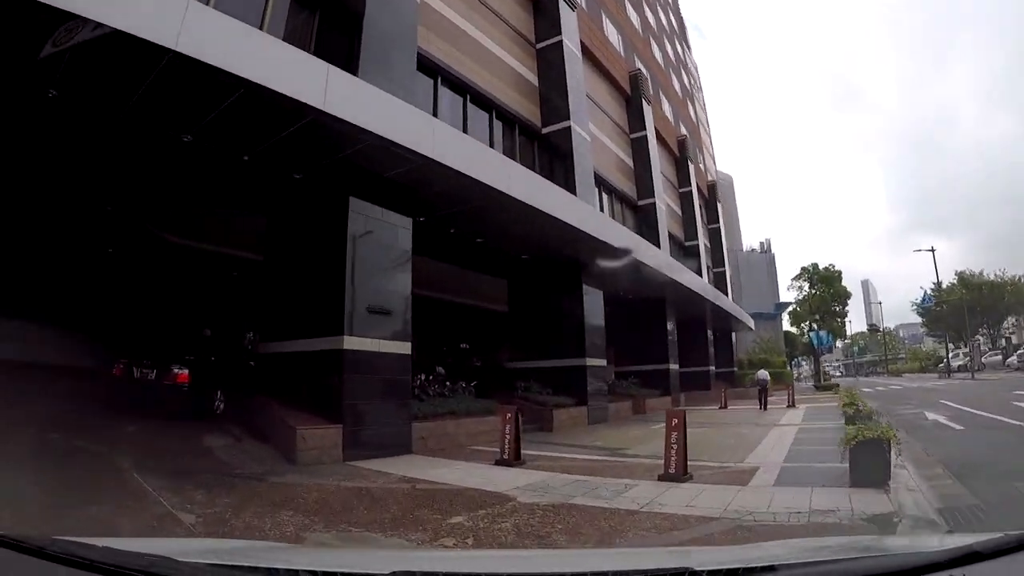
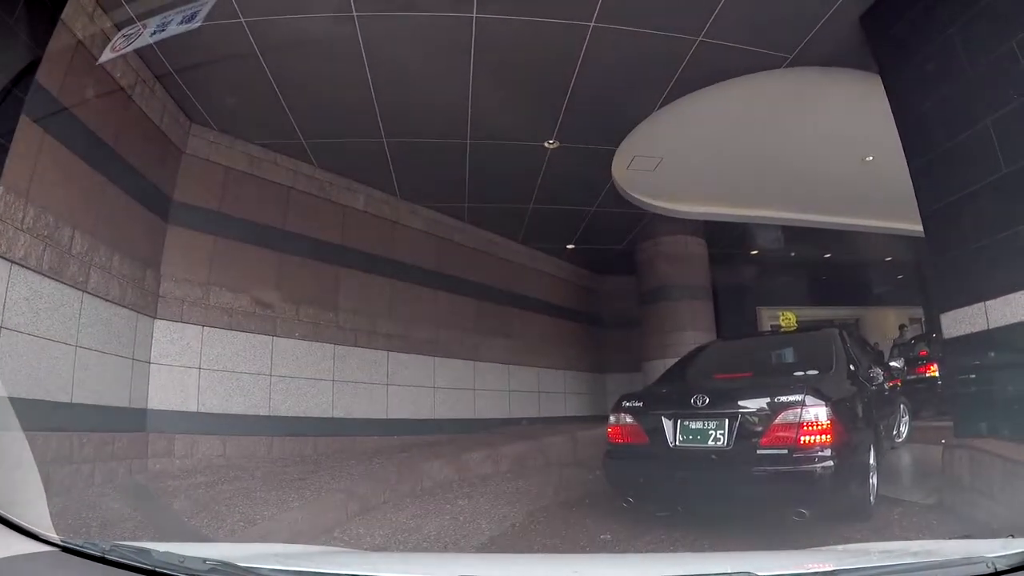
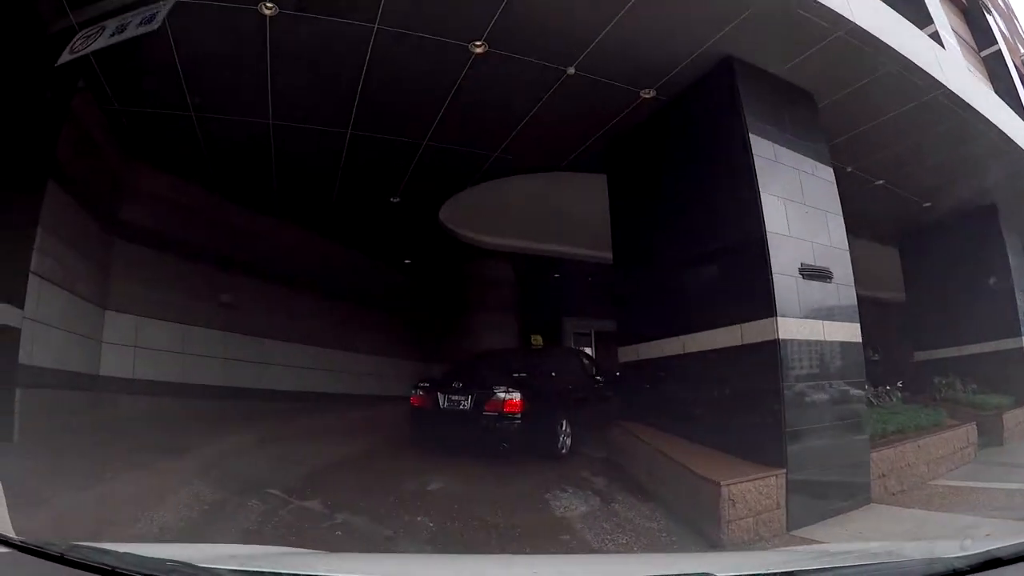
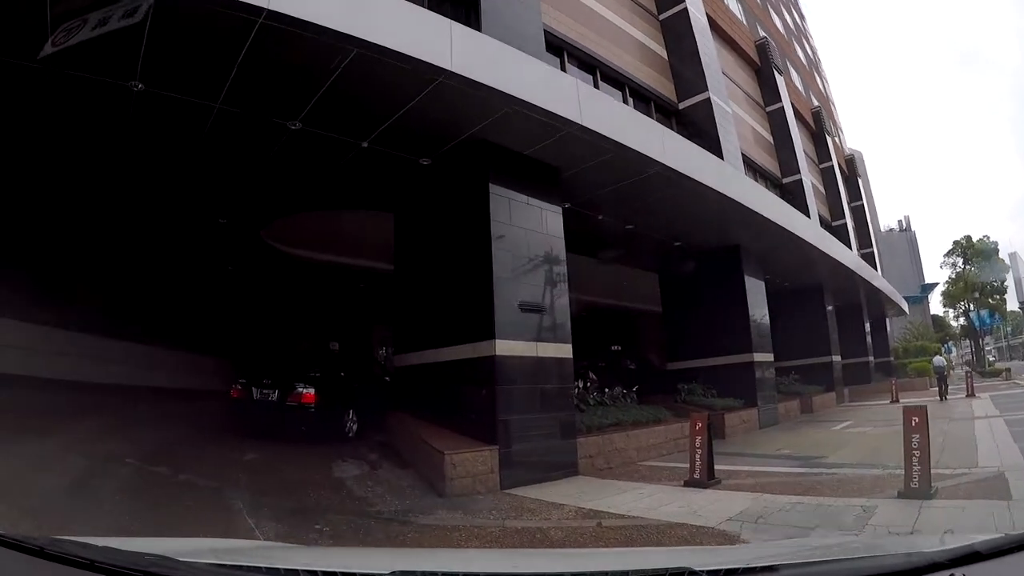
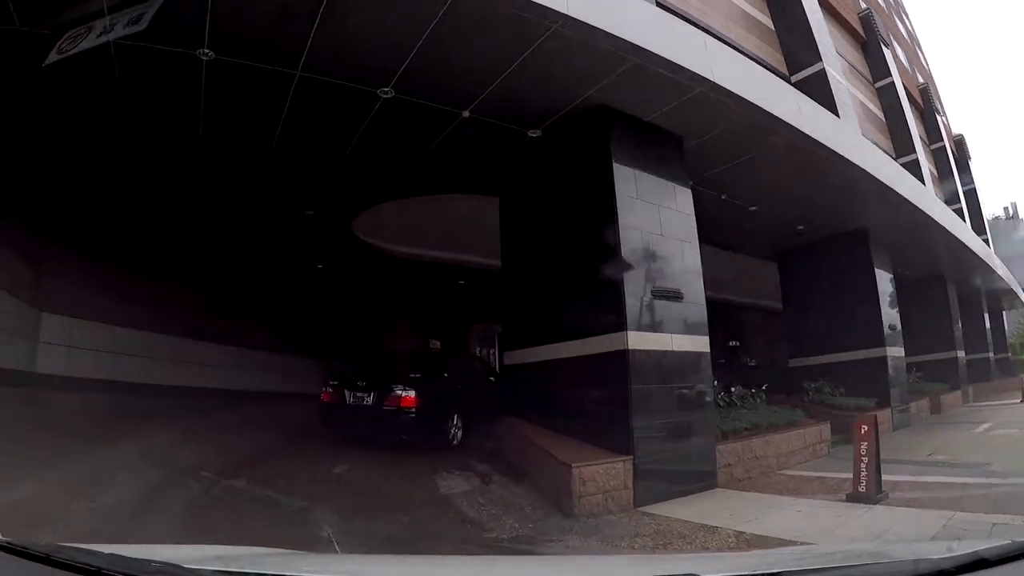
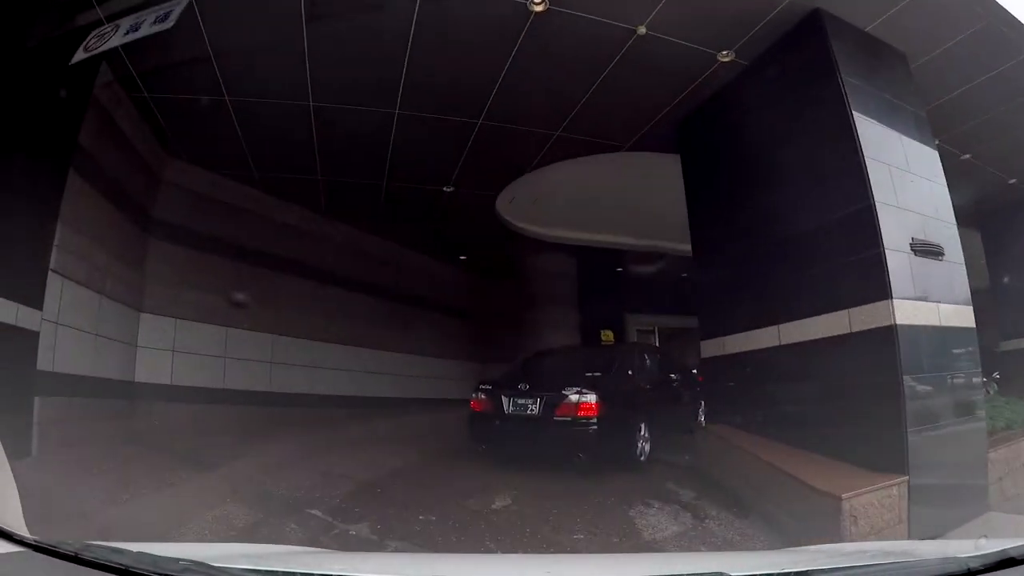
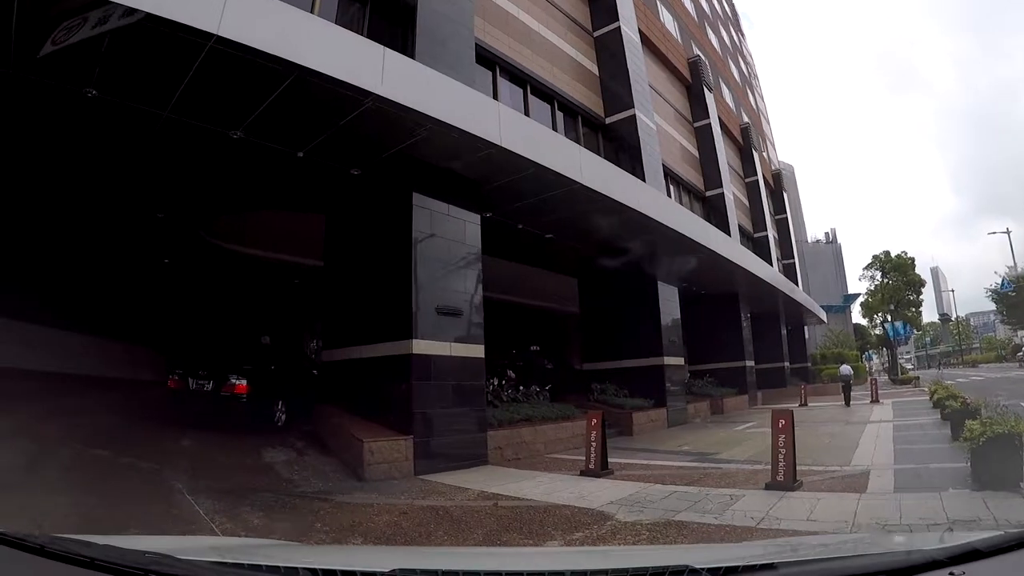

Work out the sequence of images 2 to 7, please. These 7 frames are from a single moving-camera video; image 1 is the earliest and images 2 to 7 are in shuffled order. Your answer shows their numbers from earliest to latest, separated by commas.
7, 4, 5, 3, 6, 2
